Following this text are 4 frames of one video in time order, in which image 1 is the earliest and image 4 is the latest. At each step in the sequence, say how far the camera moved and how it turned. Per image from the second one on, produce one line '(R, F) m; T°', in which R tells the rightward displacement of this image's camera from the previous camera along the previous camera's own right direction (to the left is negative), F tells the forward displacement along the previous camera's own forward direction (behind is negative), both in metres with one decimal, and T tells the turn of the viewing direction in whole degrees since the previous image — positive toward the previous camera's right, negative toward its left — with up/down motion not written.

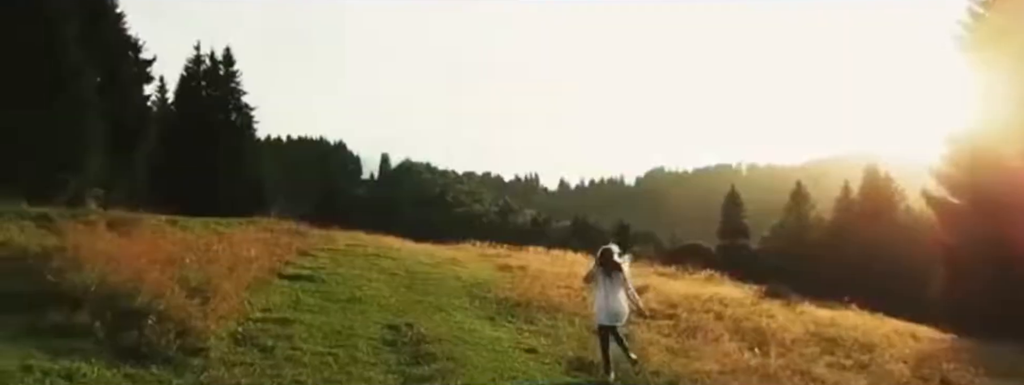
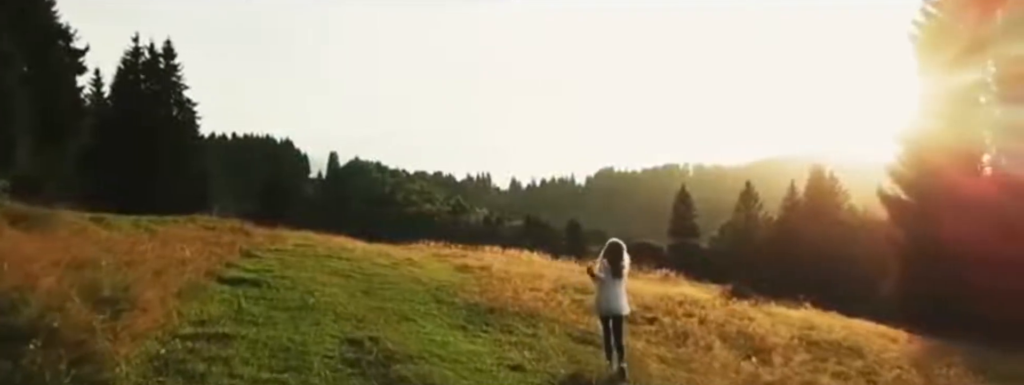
(-0.4, +1.3) m; +4°
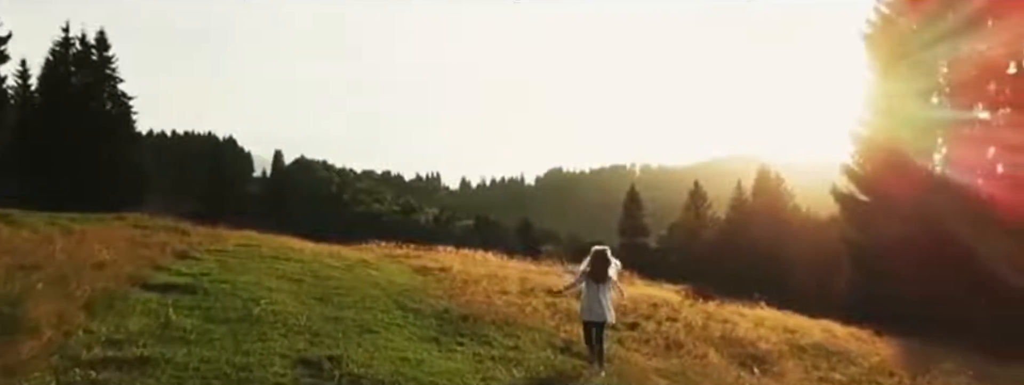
(-0.4, +1.3) m; +4°
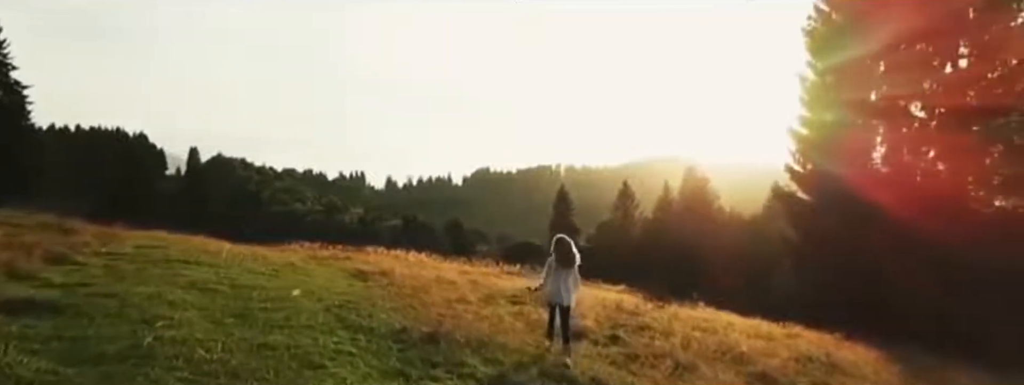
(-0.7, +2.3) m; +7°
